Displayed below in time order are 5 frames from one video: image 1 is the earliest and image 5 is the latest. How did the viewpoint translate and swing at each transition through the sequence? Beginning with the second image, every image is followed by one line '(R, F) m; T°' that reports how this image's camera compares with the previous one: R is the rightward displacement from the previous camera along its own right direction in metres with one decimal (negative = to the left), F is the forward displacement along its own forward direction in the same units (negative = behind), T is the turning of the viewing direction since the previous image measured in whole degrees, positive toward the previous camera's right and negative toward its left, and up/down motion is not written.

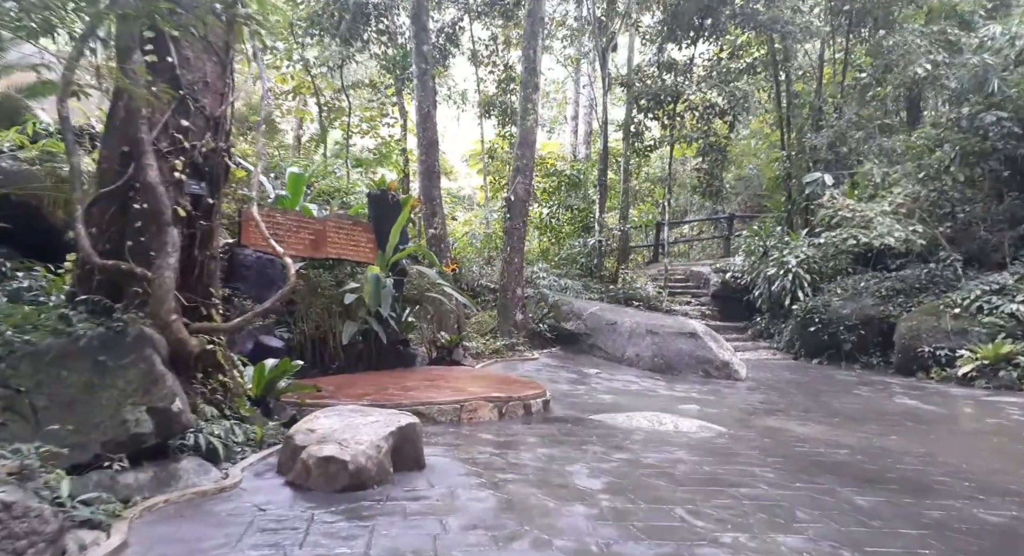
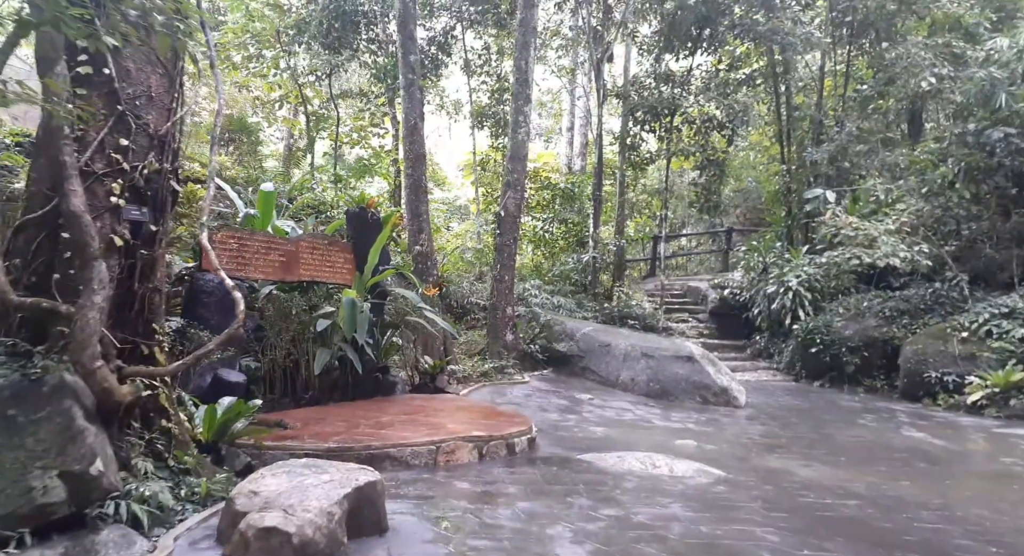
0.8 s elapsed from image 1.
(+0.1, +0.3) m; 0°
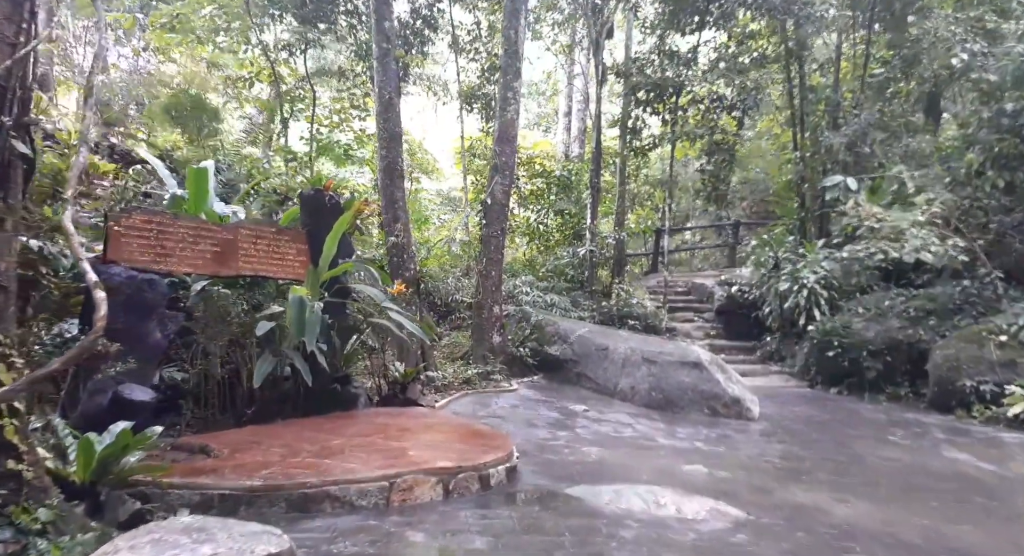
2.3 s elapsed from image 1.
(+0.1, +0.7) m; 0°
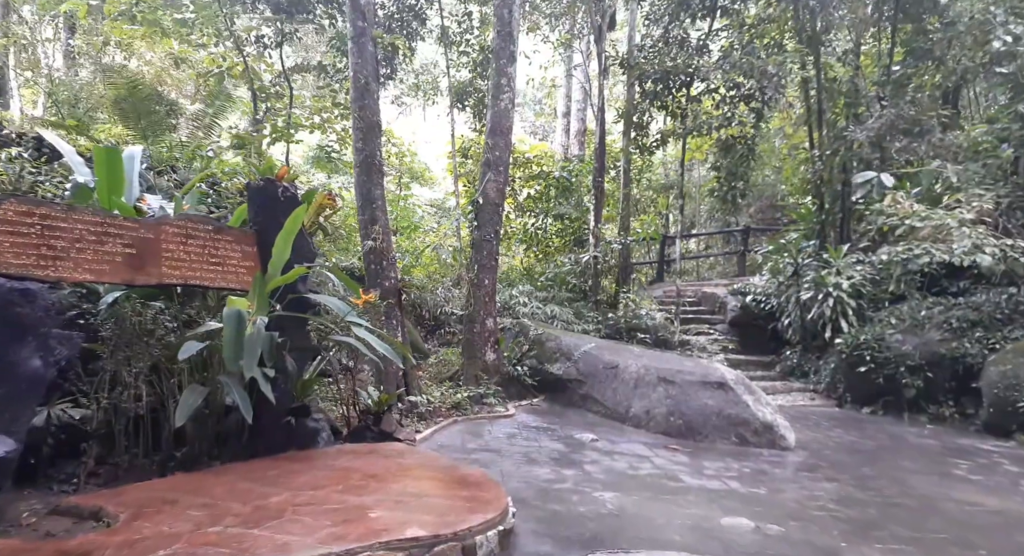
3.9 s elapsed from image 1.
(0.0, +0.8) m; 0°
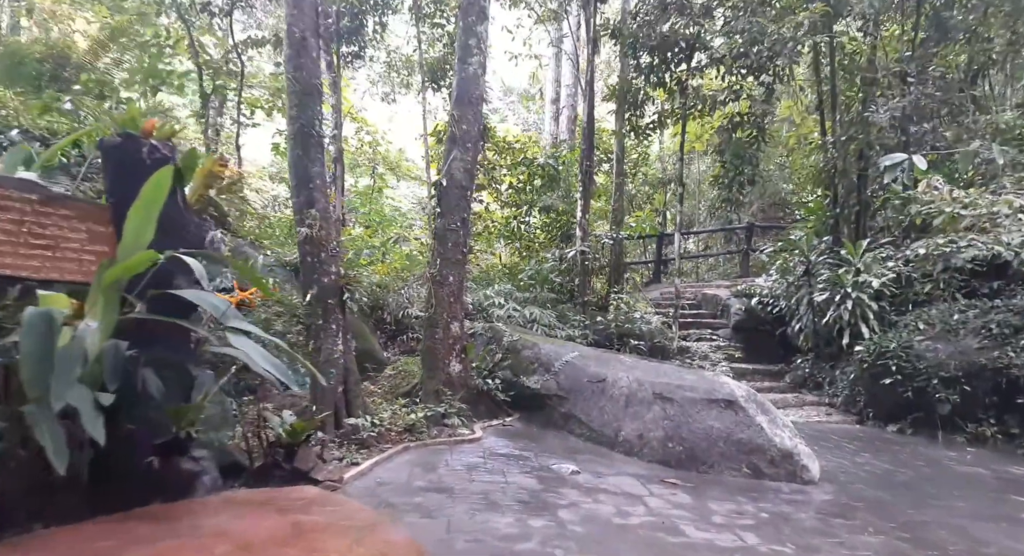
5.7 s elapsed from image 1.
(+0.2, +0.9) m; 0°
